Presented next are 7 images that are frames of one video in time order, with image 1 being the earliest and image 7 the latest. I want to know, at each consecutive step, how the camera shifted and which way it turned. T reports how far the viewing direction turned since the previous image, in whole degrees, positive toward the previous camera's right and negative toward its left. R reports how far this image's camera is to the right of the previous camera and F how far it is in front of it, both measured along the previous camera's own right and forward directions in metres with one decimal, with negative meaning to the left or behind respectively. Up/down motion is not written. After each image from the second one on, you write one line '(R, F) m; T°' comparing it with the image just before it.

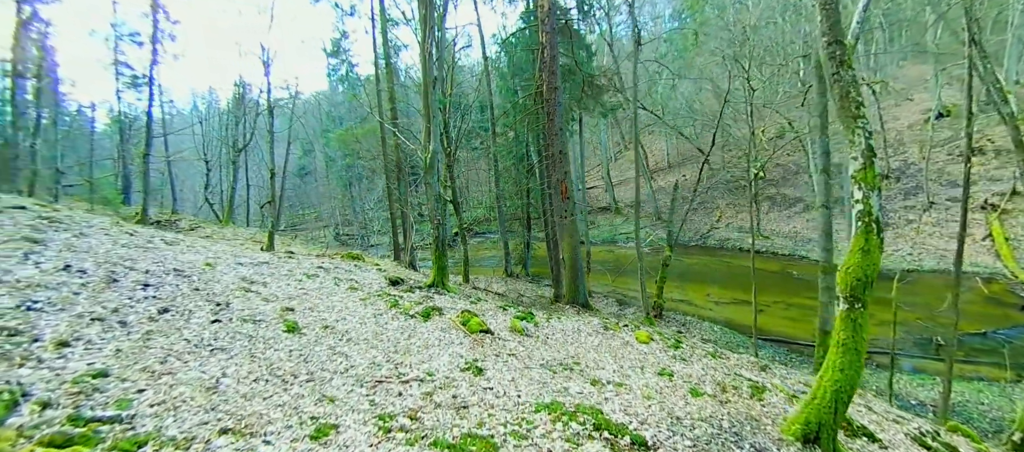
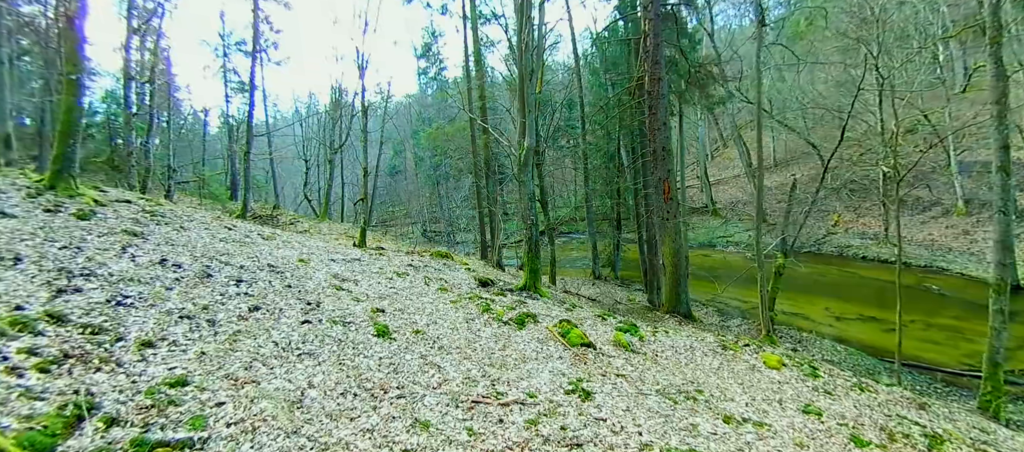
(-0.5, +0.9) m; -11°
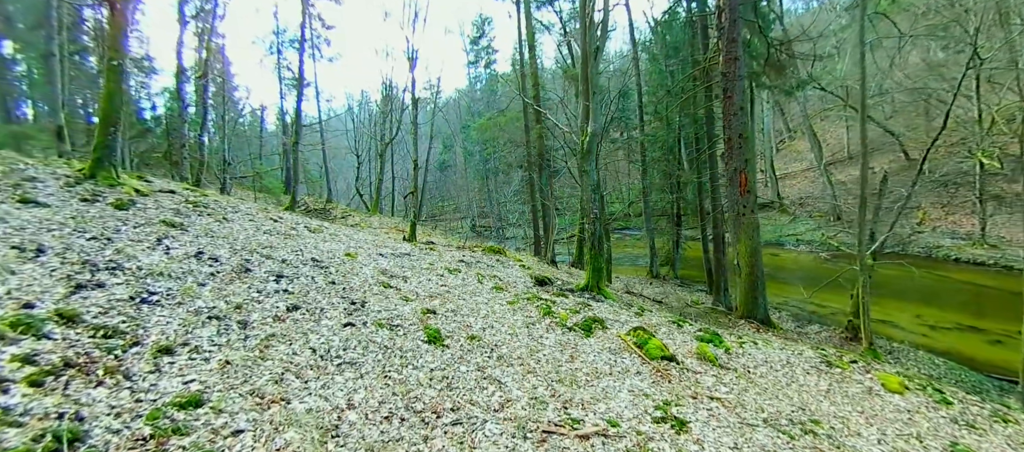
(-0.3, +0.9) m; -6°
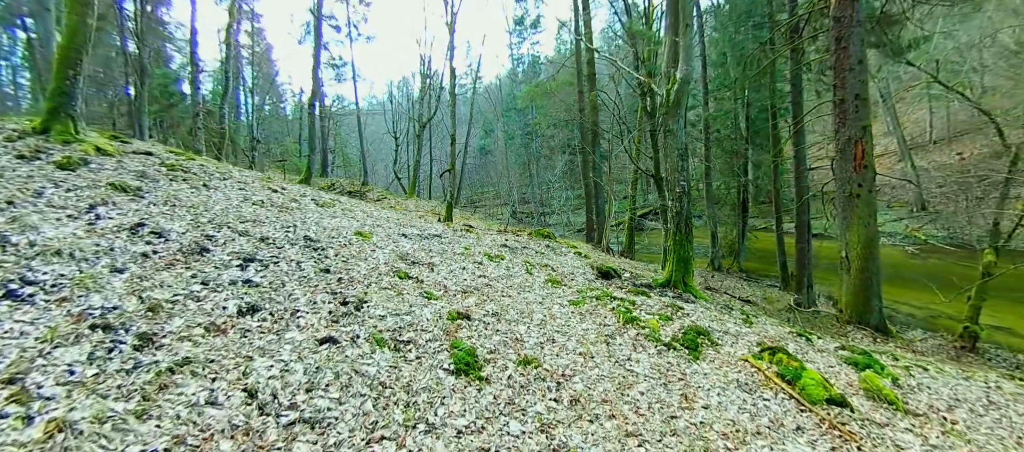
(-0.3, +2.0) m; -5°
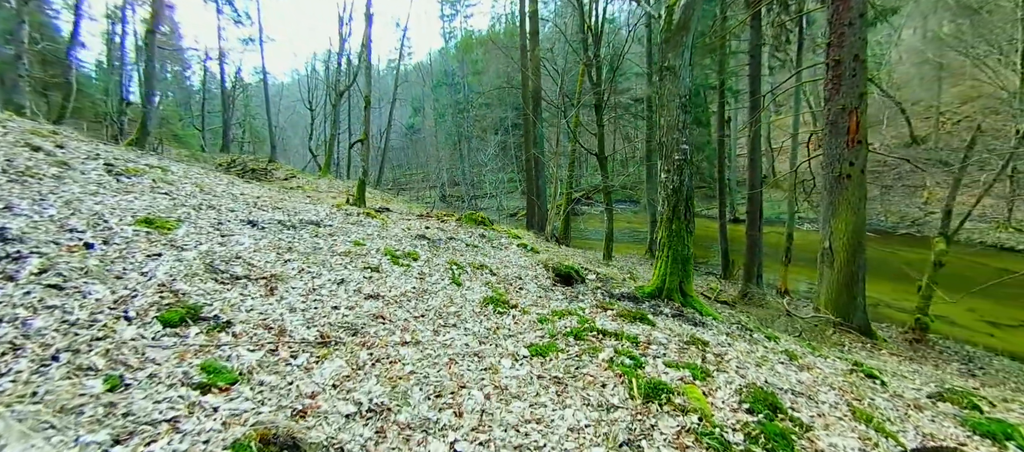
(+0.1, +2.3) m; +7°
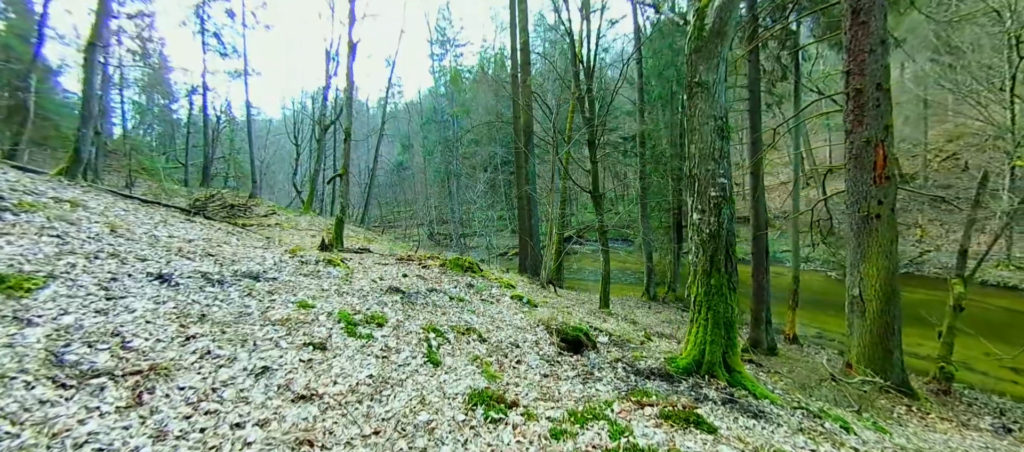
(-0.1, +1.0) m; +1°
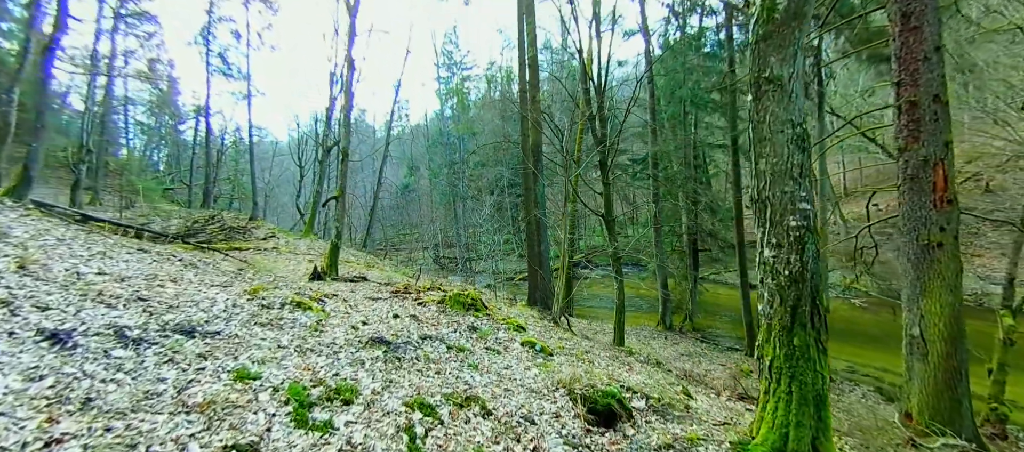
(-0.1, +0.9) m; -1°
